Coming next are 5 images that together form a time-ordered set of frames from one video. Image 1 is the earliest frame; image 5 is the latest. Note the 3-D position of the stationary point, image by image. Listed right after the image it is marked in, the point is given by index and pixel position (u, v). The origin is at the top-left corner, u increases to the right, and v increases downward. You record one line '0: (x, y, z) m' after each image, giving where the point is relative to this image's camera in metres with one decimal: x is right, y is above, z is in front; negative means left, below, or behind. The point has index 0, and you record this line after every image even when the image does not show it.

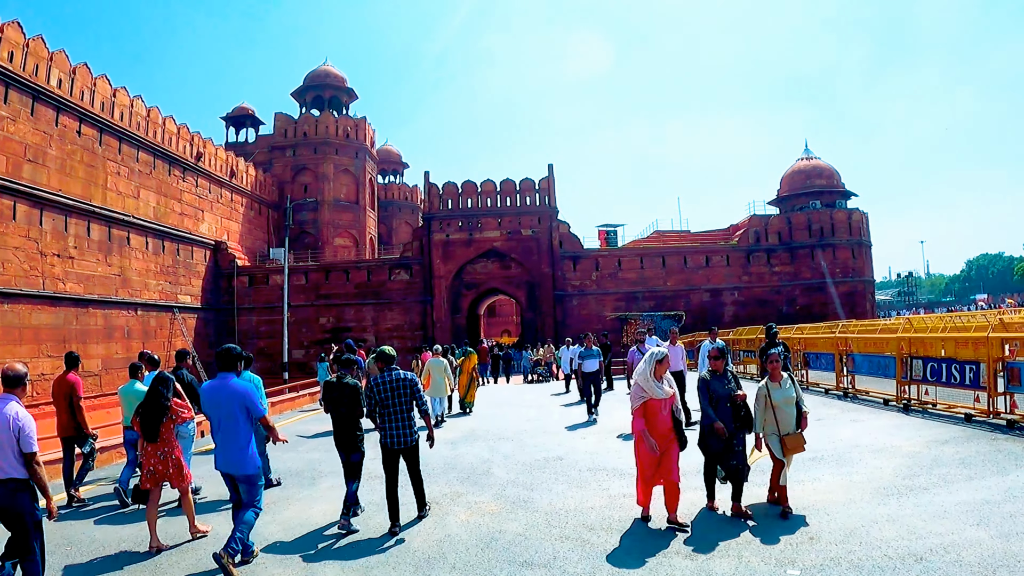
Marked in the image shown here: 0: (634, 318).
0: (+3.8, -0.9, +18.8) m
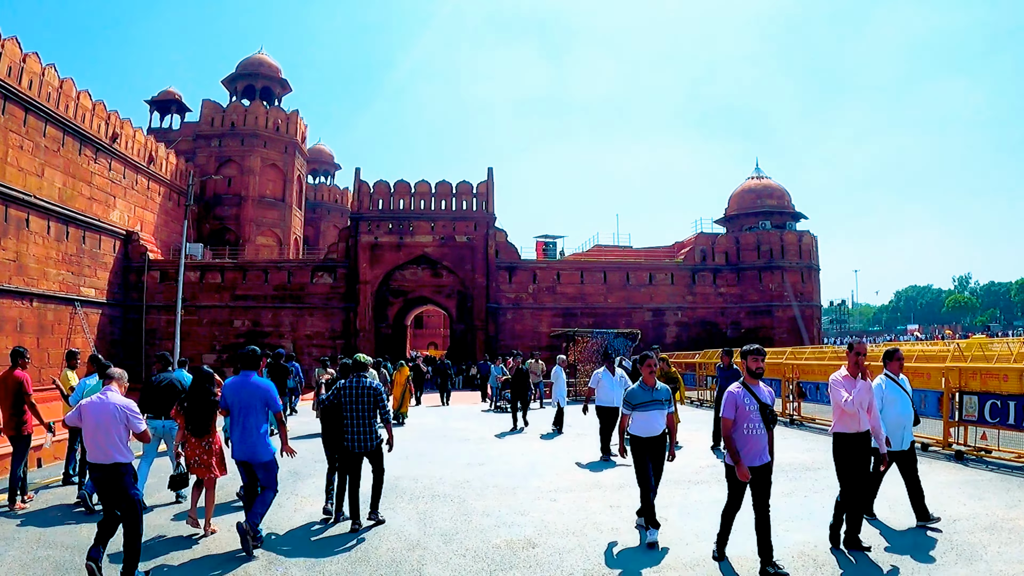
0: (+1.9, -1.3, +17.0) m
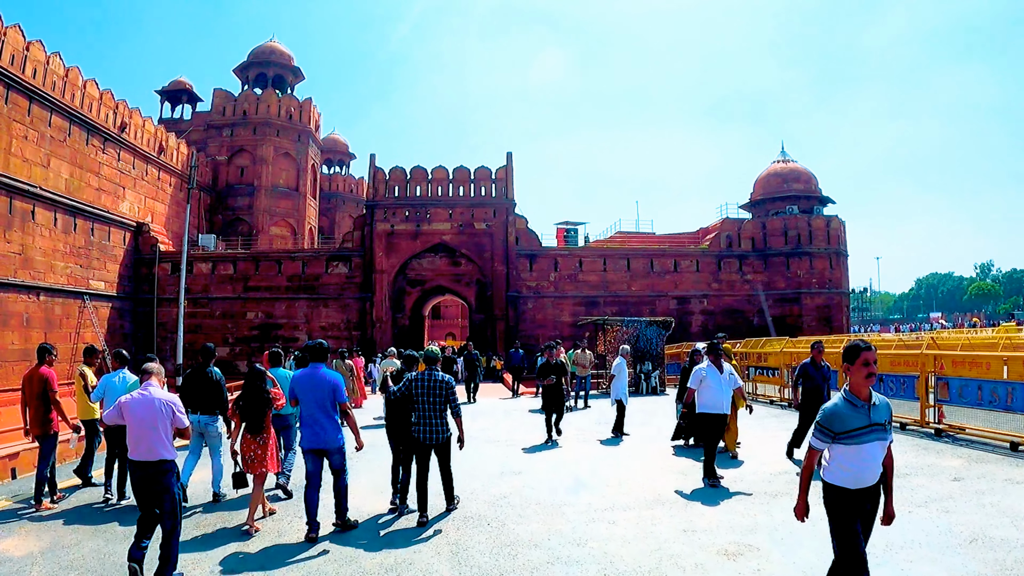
0: (+2.6, -0.9, +16.3) m
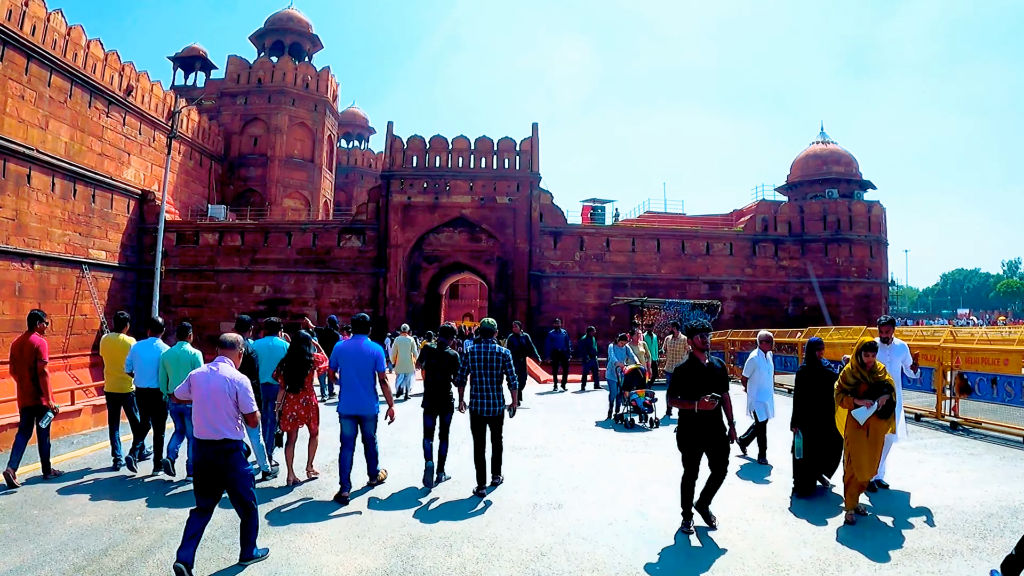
0: (+3.2, -0.4, +15.0) m
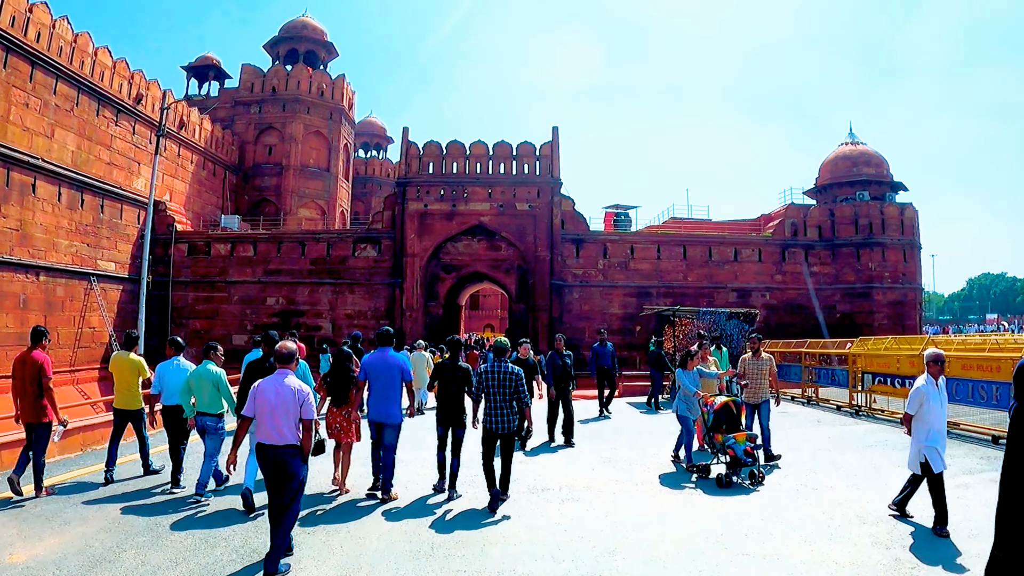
0: (+3.8, -0.6, +14.2) m
